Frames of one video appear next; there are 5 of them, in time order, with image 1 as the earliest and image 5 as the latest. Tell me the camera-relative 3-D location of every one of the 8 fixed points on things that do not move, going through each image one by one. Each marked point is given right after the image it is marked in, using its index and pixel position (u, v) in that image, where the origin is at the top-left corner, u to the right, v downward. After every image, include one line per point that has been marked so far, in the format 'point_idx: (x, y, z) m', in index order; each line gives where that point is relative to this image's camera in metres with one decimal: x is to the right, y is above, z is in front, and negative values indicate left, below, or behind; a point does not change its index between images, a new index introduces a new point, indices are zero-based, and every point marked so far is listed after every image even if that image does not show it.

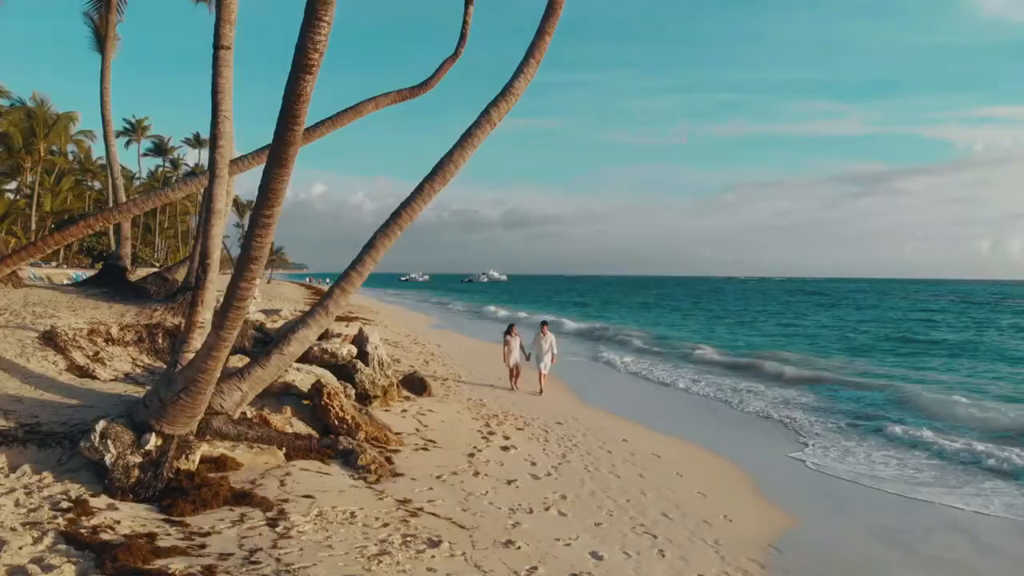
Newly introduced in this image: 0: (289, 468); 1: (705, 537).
0: (-2.0, -1.6, +6.0) m
1: (+1.7, -2.3, +6.1) m
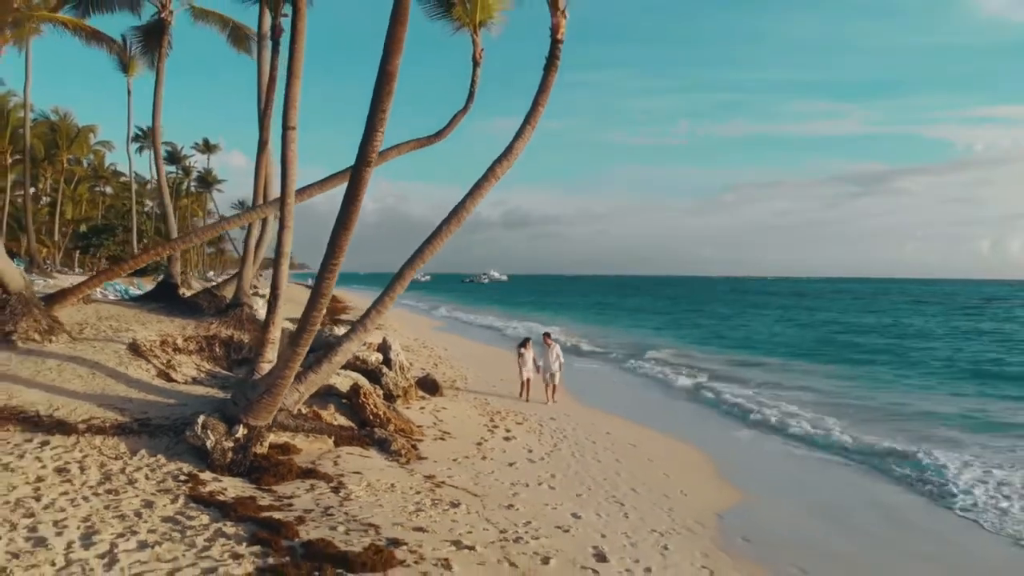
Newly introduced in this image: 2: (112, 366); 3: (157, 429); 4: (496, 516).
0: (-2.0, -1.9, +7.7) m
1: (+1.8, -2.5, +7.7) m
2: (-5.0, -1.0, +8.4) m
3: (-3.8, -1.5, +7.2) m
4: (-0.2, -2.2, +6.4) m
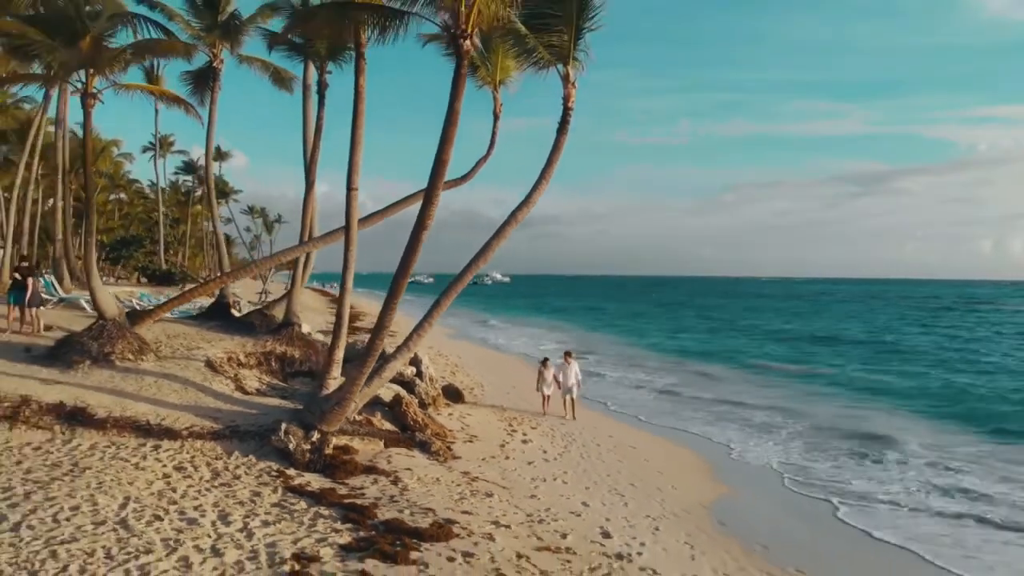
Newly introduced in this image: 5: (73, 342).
0: (-1.7, -2.3, +9.3) m
1: (+2.0, -2.9, +9.4) m
2: (-4.7, -1.4, +10.0) m
3: (-3.5, -1.9, +8.8) m
4: (+0.1, -2.6, +8.0) m
5: (-6.8, -0.8, +10.4) m
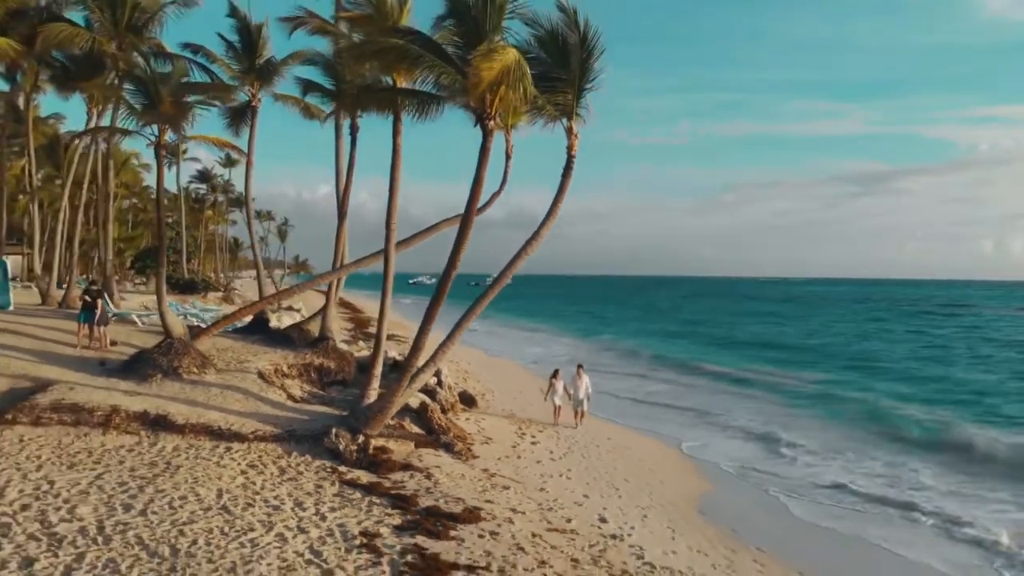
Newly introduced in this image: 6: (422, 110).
0: (-1.5, -2.7, +11.0) m
1: (+2.2, -3.4, +11.1) m
2: (-4.5, -1.8, +11.7) m
3: (-3.3, -2.3, +10.5) m
4: (+0.3, -3.0, +9.7) m
5: (-6.6, -1.3, +12.1) m
6: (-1.3, +2.5, +9.4) m
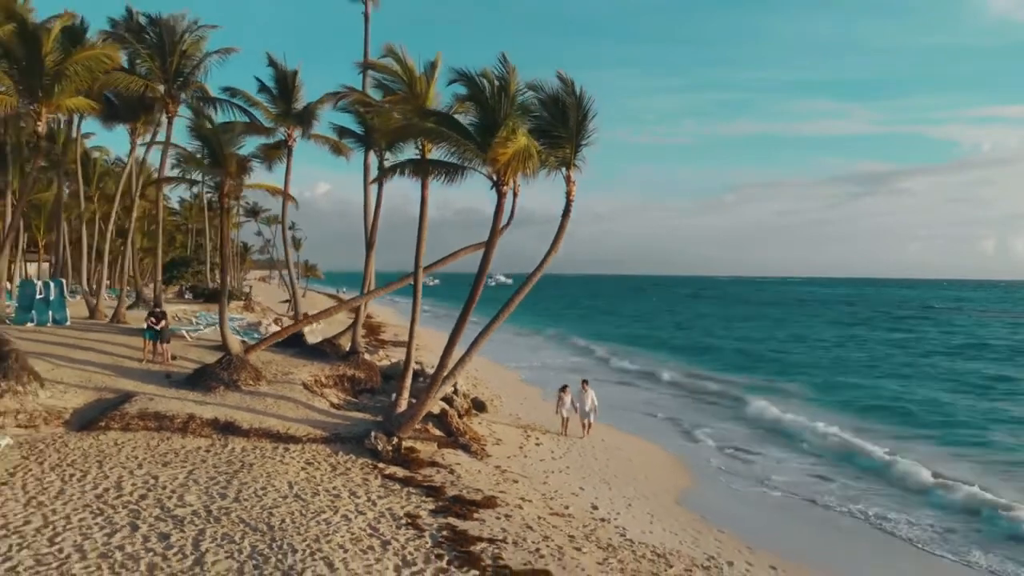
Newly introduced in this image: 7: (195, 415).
0: (-1.4, -3.2, +13.1) m
1: (+2.4, -3.9, +13.2) m
2: (-4.4, -2.3, +13.9) m
3: (-3.2, -2.9, +12.7) m
4: (+0.5, -3.5, +11.8) m
5: (-6.5, -1.8, +14.3) m
6: (-1.1, +2.0, +11.5) m
7: (-6.1, -2.4, +12.8) m
